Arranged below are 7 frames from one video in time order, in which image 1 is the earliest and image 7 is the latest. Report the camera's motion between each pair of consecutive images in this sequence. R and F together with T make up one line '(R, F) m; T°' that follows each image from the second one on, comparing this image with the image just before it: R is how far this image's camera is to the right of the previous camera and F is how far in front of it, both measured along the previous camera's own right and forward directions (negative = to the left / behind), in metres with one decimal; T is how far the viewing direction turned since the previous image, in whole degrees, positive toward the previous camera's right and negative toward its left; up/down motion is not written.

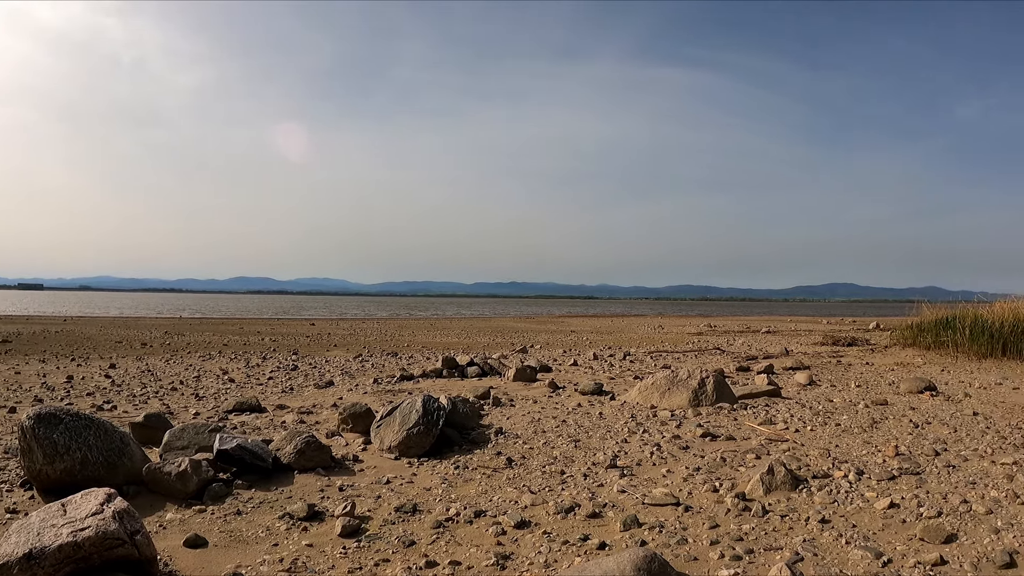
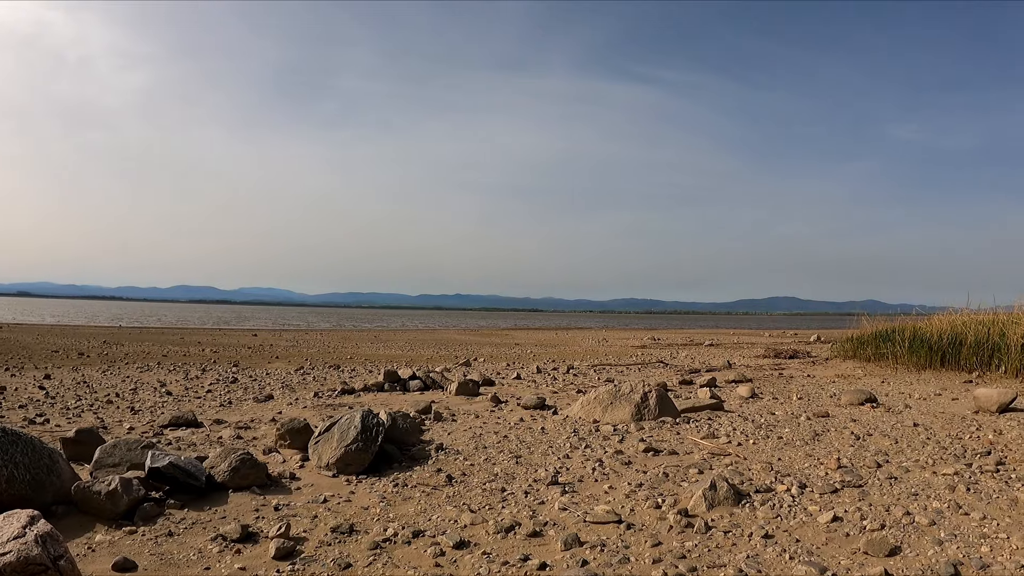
(+0.1, +0.1) m; +4°
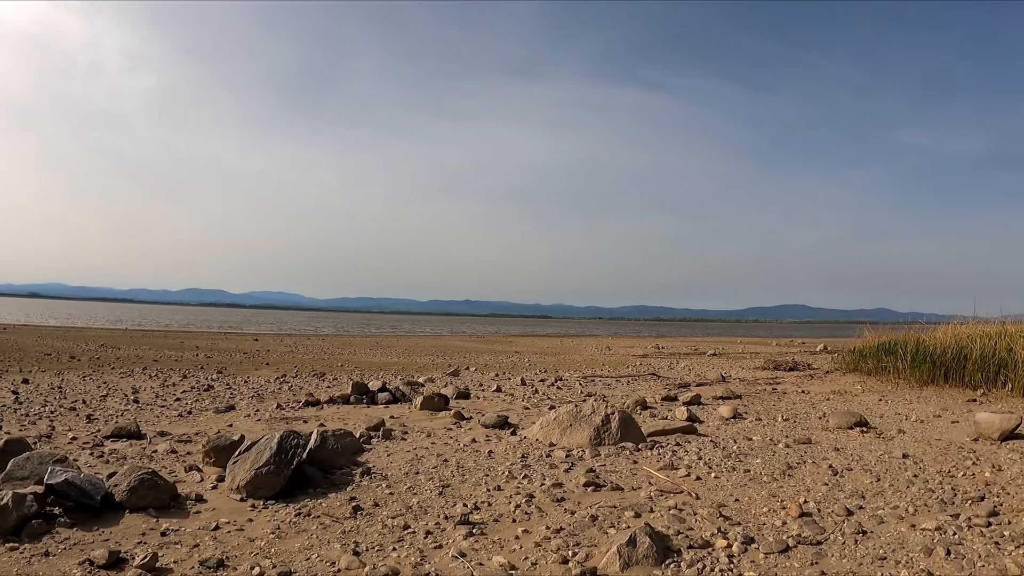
(+0.6, +0.6) m; -1°
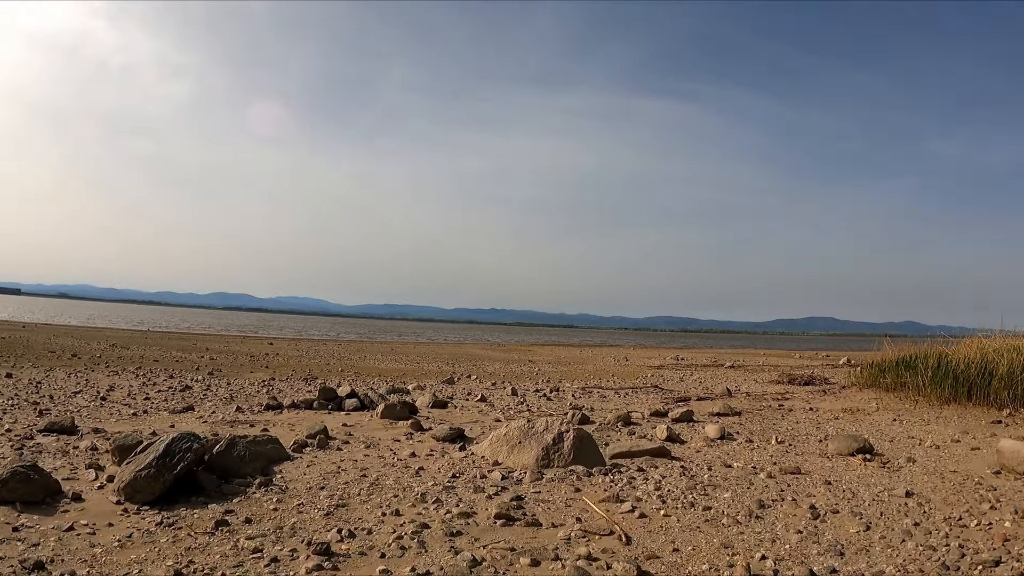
(+0.8, +0.9) m; -2°
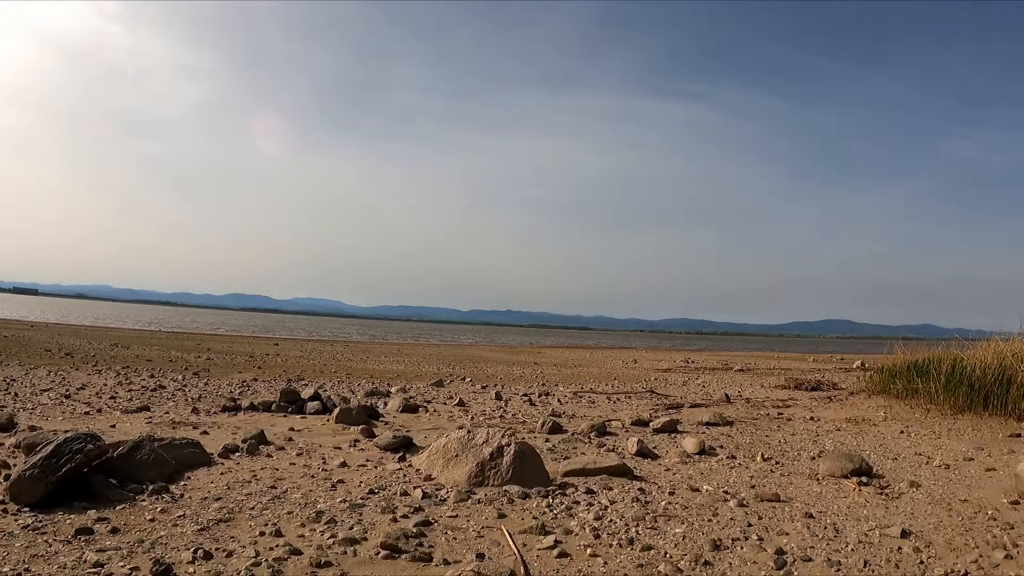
(+0.6, +0.8) m; -1°
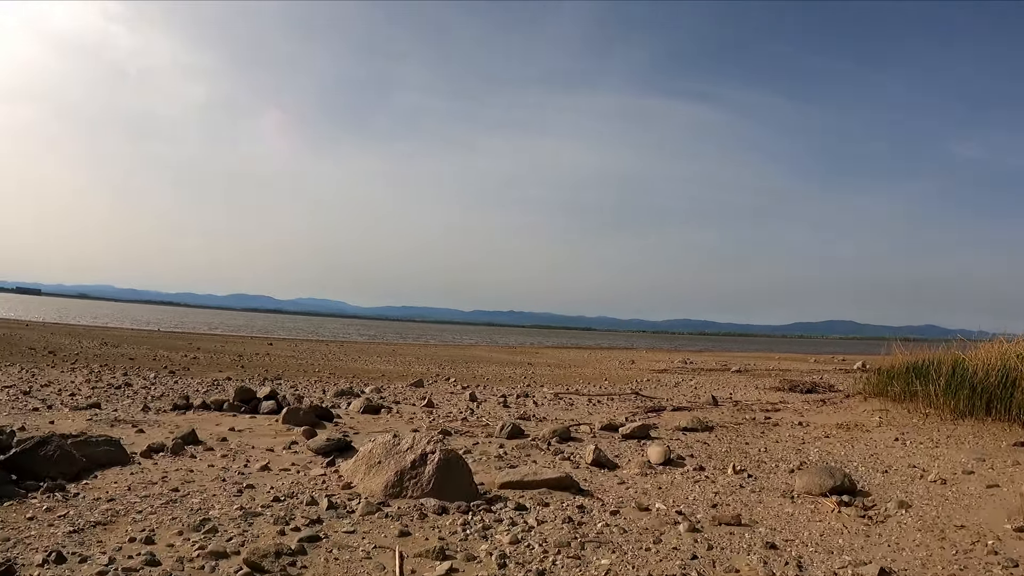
(+0.5, +0.7) m; 0°
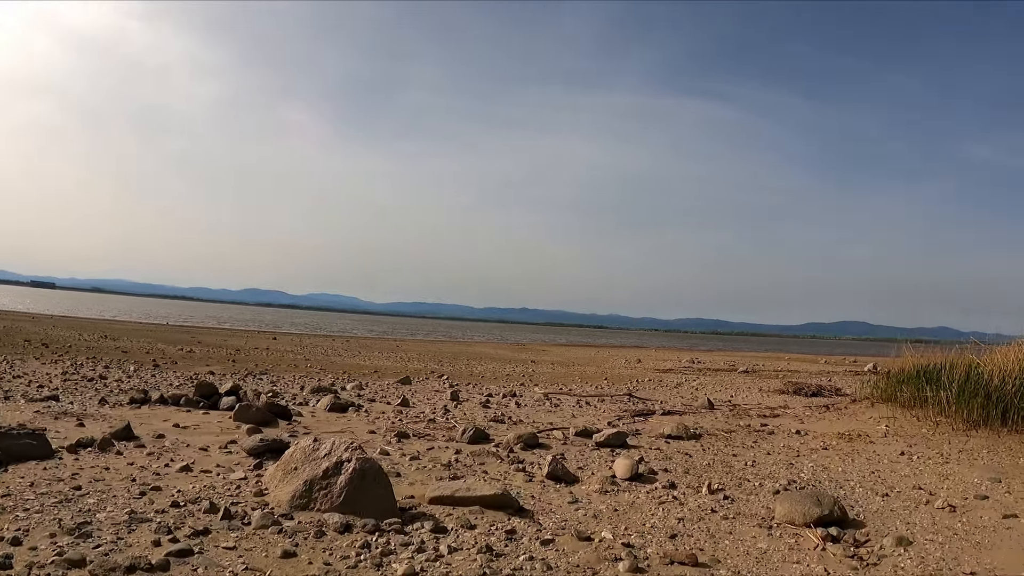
(+0.5, +0.7) m; -1°
